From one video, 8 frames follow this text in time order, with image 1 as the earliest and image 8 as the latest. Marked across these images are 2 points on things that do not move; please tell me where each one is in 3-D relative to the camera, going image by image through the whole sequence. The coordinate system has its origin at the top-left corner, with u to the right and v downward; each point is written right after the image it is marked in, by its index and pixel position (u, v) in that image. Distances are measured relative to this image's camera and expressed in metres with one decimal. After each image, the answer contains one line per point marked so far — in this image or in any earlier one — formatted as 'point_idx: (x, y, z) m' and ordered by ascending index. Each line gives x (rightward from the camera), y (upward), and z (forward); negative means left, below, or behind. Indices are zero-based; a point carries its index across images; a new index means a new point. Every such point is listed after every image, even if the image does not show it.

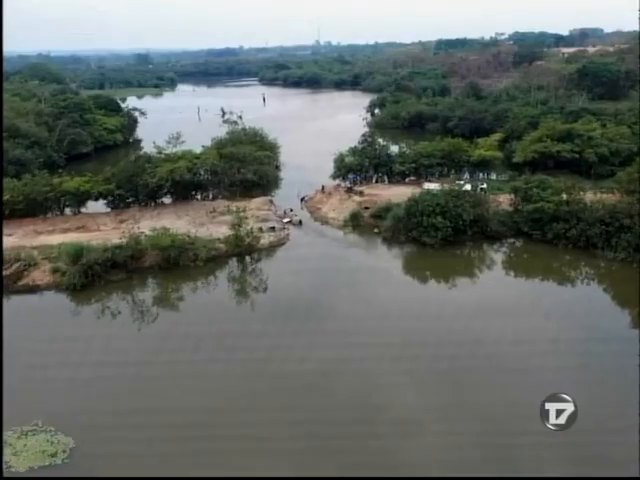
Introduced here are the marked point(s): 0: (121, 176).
0: (-7.0, +2.2, +17.8) m
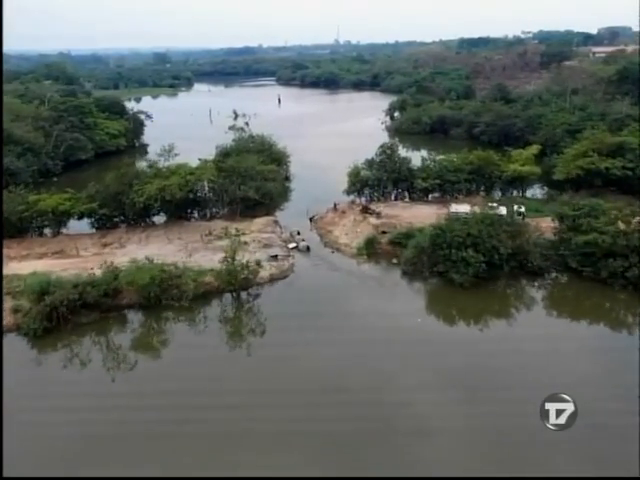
0: (-6.7, +1.4, +15.7) m
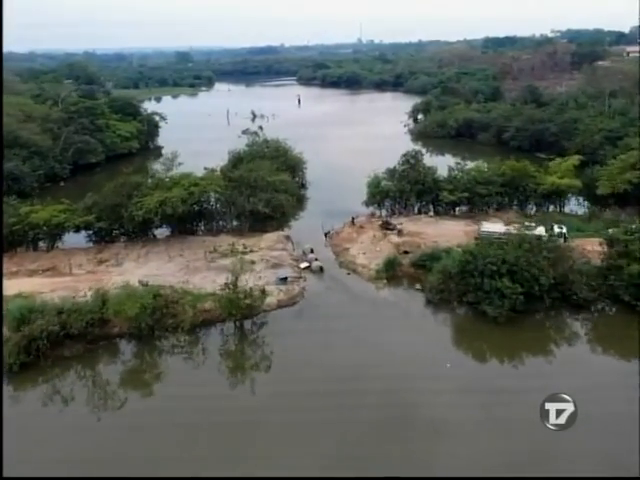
0: (-6.2, +1.0, +14.5) m
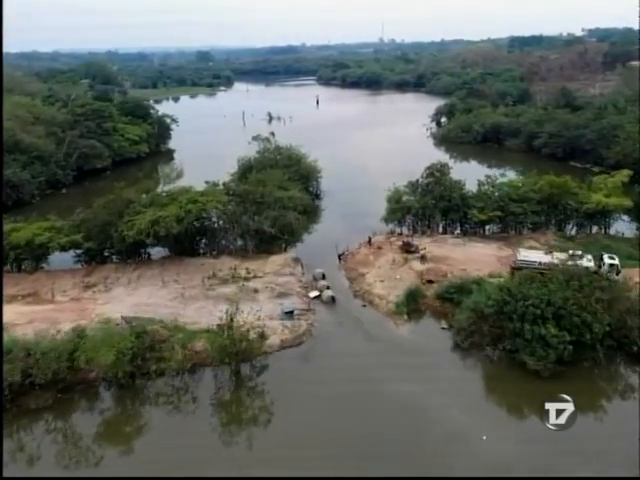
0: (-5.9, +0.4, +13.1) m
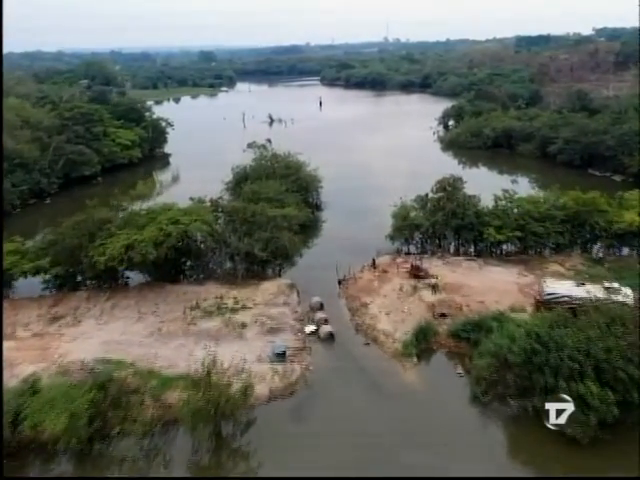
0: (-6.0, -0.1, +11.6) m
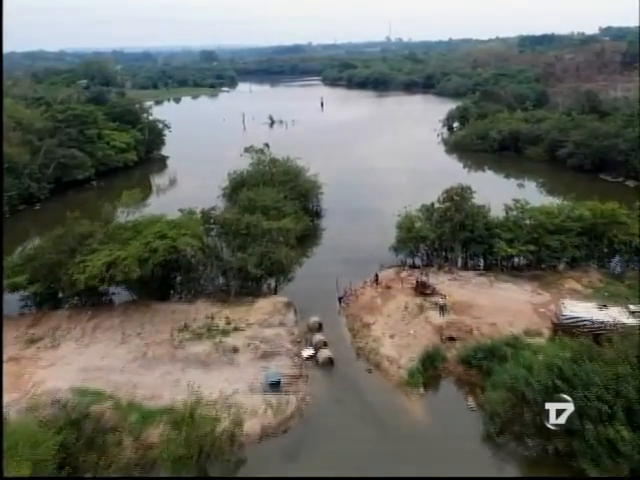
0: (-6.0, -0.5, +10.8) m
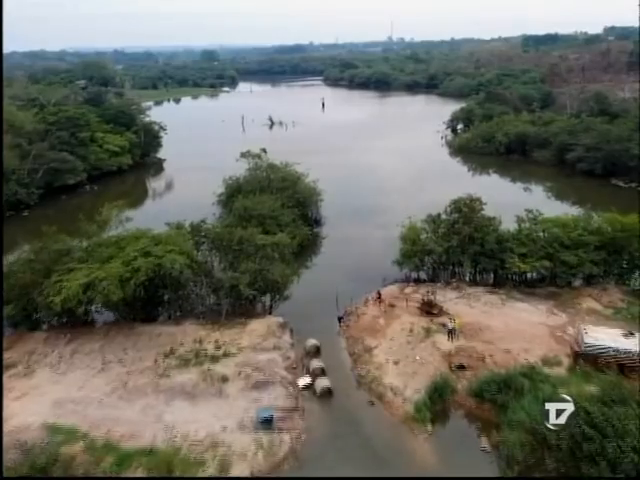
0: (-6.0, -0.8, +9.9) m
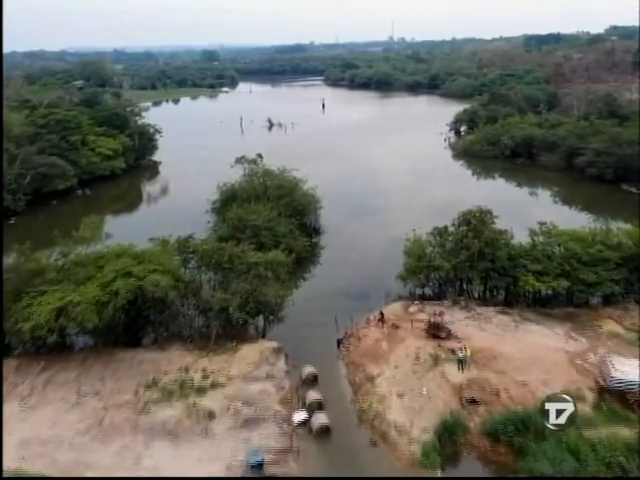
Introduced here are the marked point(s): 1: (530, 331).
0: (-6.1, -1.1, +9.0) m
1: (+4.2, -1.8, +10.1) m
